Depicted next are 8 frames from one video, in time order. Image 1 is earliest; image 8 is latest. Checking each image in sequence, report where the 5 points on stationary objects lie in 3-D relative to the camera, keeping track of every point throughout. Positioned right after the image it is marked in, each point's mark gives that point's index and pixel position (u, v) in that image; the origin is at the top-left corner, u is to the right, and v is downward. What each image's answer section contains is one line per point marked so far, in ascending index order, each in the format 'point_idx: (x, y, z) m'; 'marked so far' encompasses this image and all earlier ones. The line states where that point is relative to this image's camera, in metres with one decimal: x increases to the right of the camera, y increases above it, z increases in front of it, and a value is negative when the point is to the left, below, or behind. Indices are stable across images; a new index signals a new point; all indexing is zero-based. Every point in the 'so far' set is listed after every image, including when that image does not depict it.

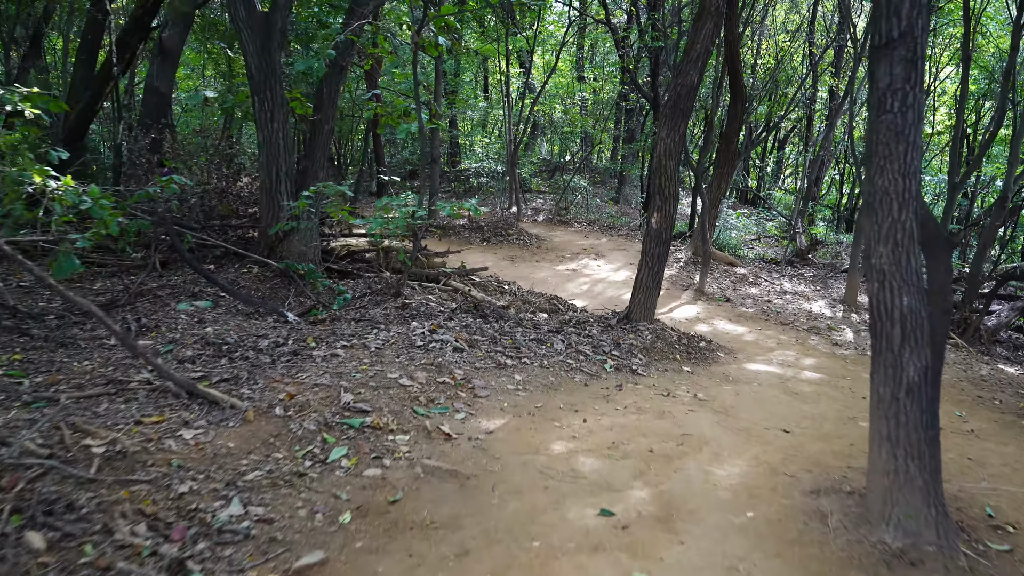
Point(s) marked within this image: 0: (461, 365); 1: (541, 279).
0: (-0.3, -0.4, +4.7) m
1: (+0.3, +0.1, +10.1) m
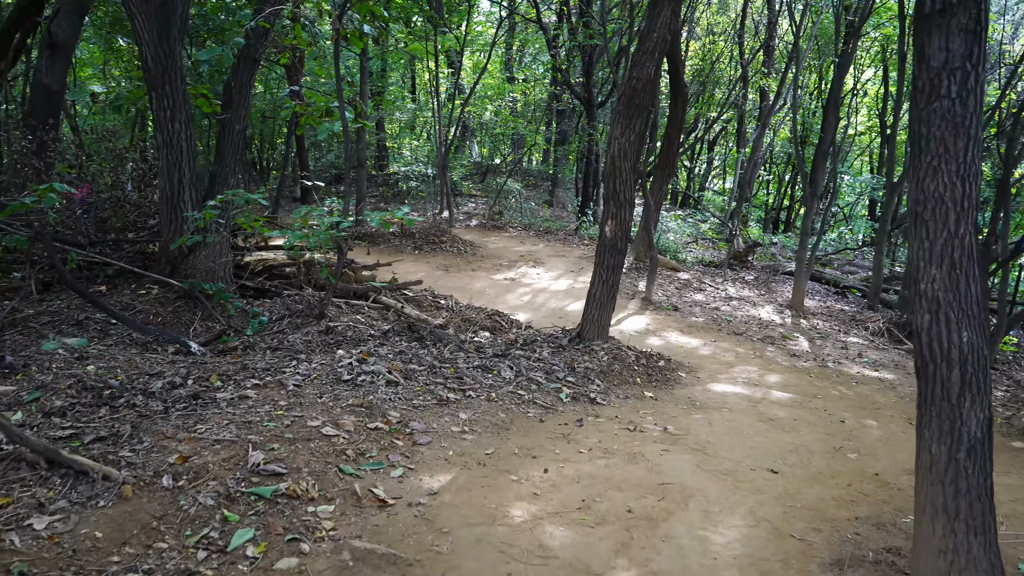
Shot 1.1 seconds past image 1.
0: (-0.6, -0.6, +4.0) m
1: (-0.4, 0.0, +9.4) m
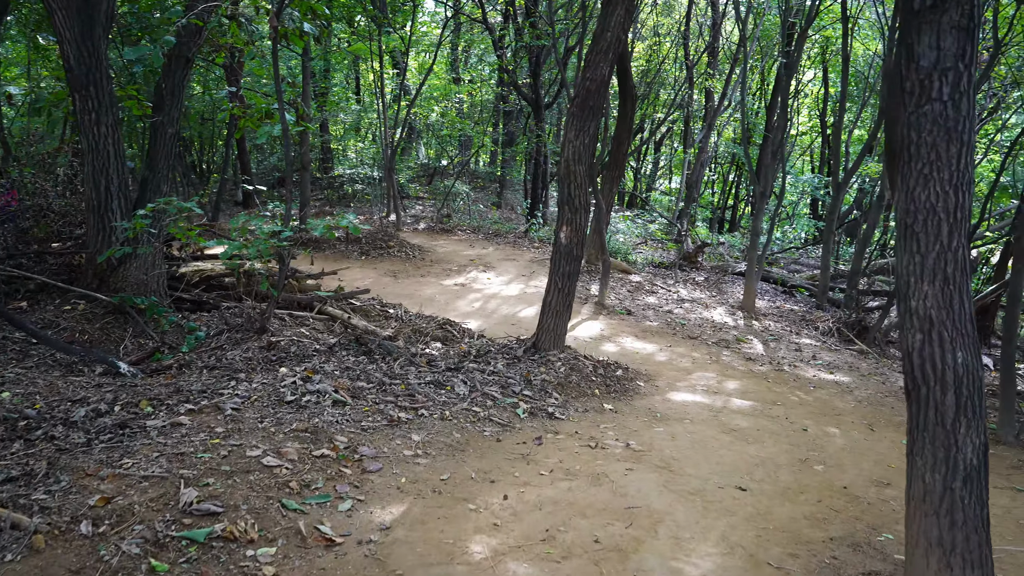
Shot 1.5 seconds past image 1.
0: (-0.8, -0.6, +3.7) m
1: (-0.9, -0.1, +9.2) m
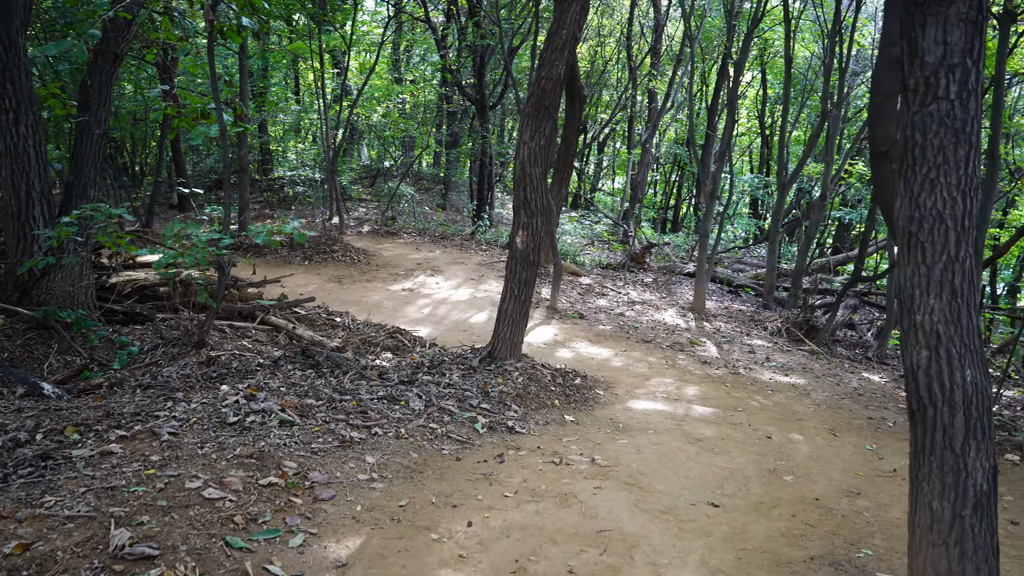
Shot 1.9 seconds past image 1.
0: (-0.9, -0.7, +3.5) m
1: (-1.5, -0.2, +8.9) m
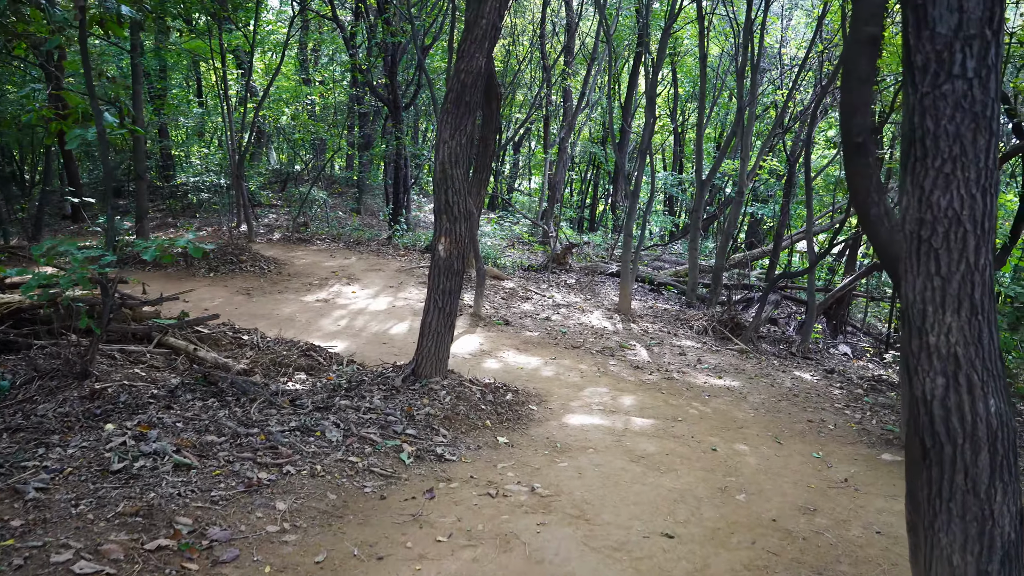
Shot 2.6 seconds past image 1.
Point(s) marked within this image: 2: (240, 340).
0: (-1.2, -0.8, +3.0) m
1: (-2.2, -0.3, +8.3) m
2: (-2.0, -0.4, +6.1) m
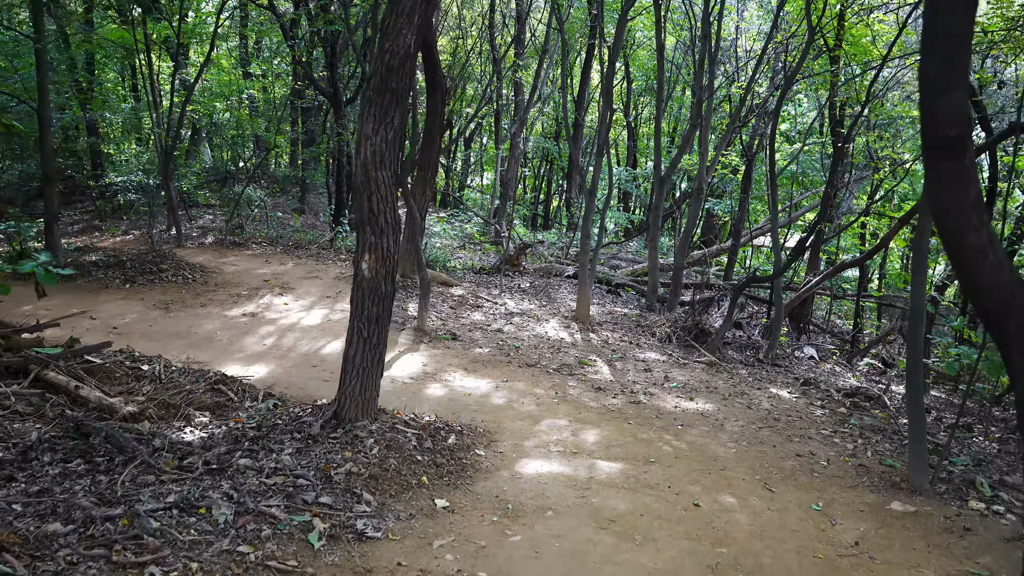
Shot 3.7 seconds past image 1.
0: (-1.3, -0.9, +2.1) m
1: (-2.7, -0.4, +7.4) m
2: (-2.4, -0.5, +5.2) m
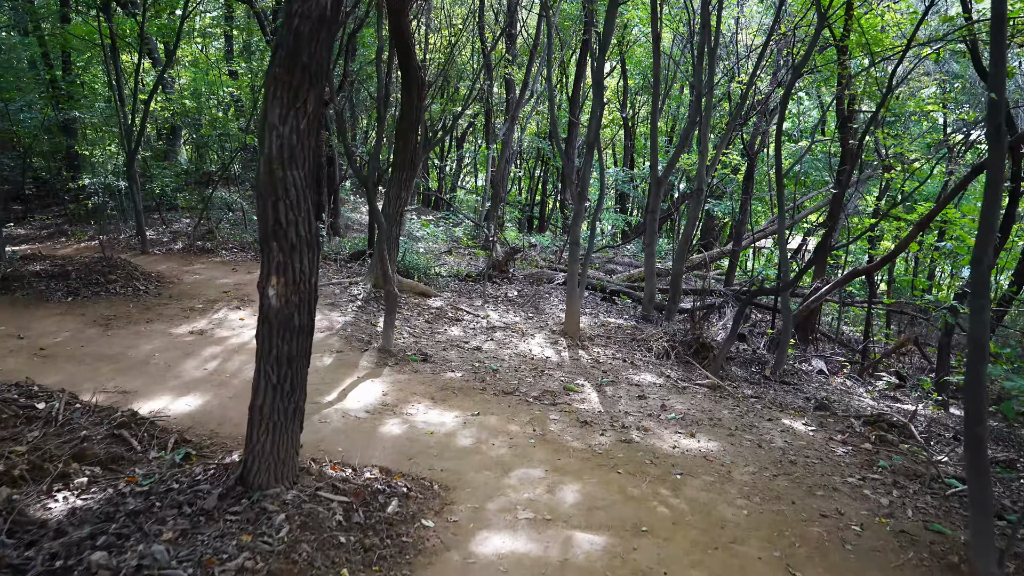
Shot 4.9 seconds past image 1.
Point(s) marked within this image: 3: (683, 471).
0: (-1.5, -1.0, +1.3) m
1: (-2.9, -0.6, +6.5) m
2: (-2.5, -0.6, +4.4) m
3: (+0.9, -1.0, +4.4) m
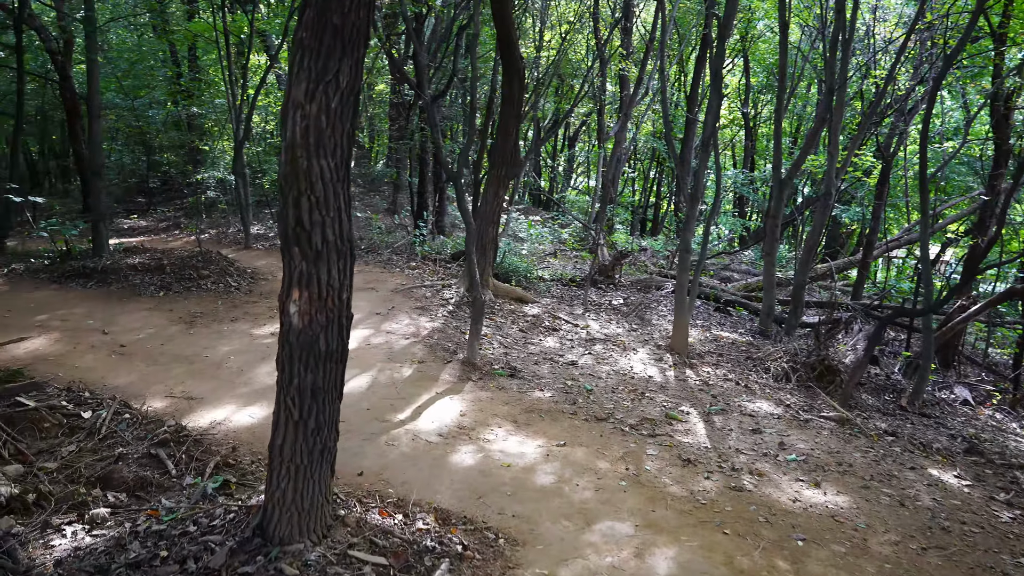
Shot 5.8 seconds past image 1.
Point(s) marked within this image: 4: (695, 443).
0: (-1.5, -1.0, +0.8) m
1: (-2.2, -0.5, +6.2) m
2: (-2.1, -0.6, +4.0) m
3: (+1.3, -1.1, +3.6) m
4: (+1.1, -0.9, +5.0) m
